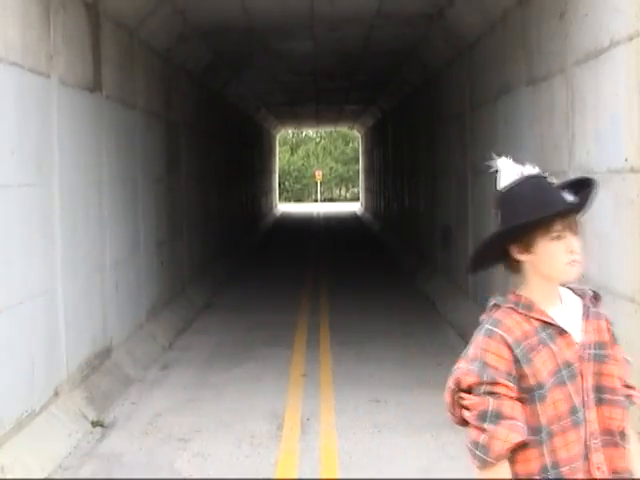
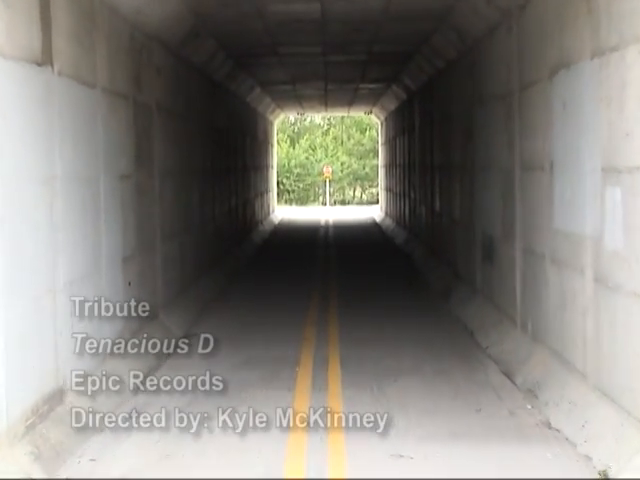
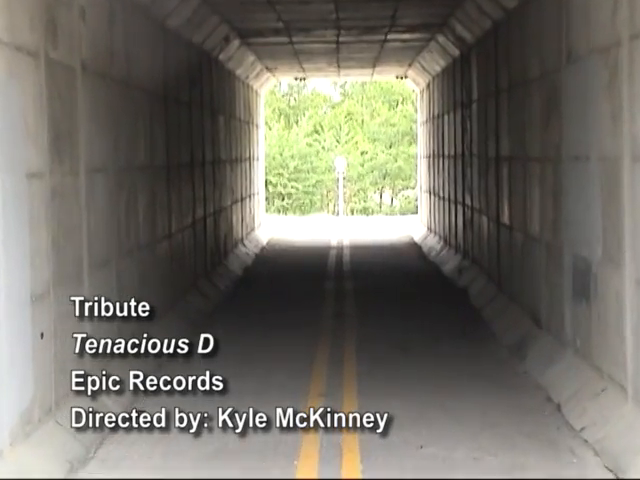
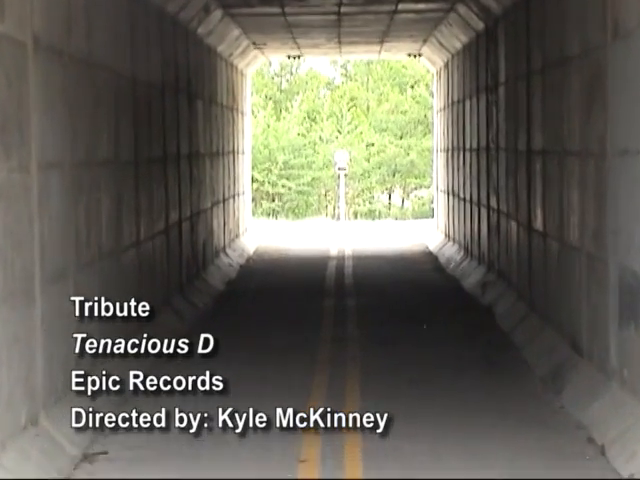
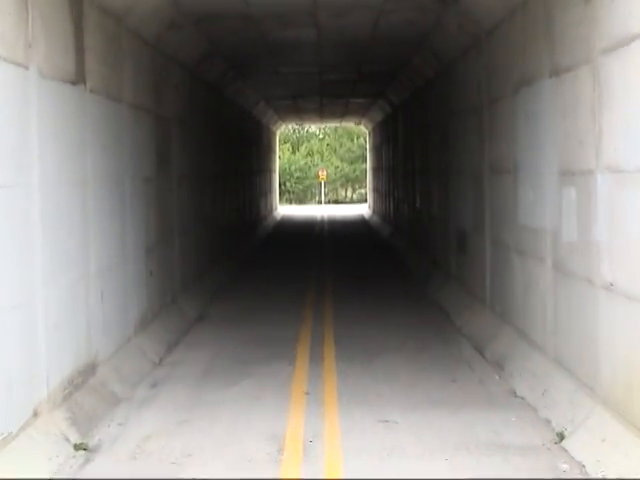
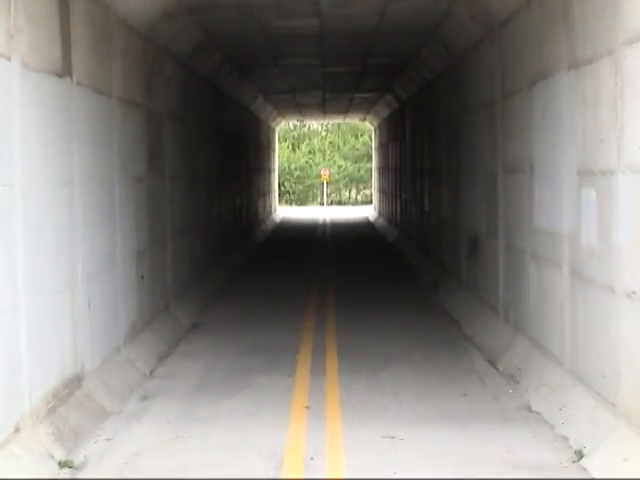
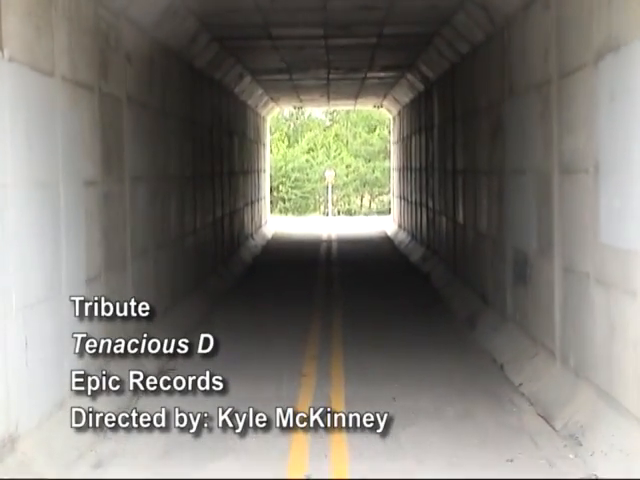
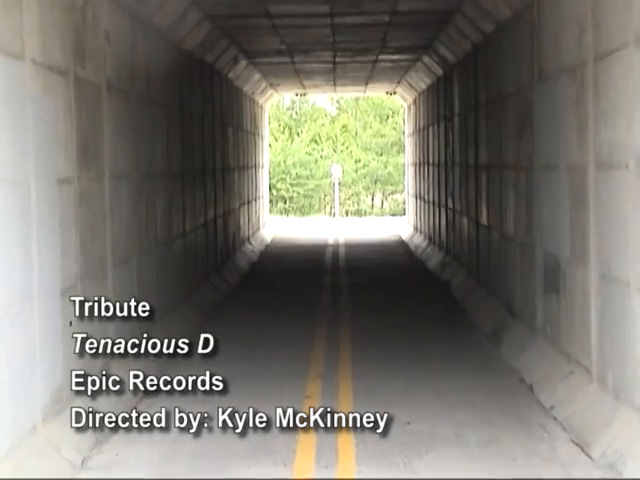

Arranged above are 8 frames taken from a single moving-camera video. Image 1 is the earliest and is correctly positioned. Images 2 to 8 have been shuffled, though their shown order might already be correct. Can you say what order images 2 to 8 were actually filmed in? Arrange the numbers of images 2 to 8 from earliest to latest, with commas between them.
5, 6, 2, 7, 8, 3, 4
